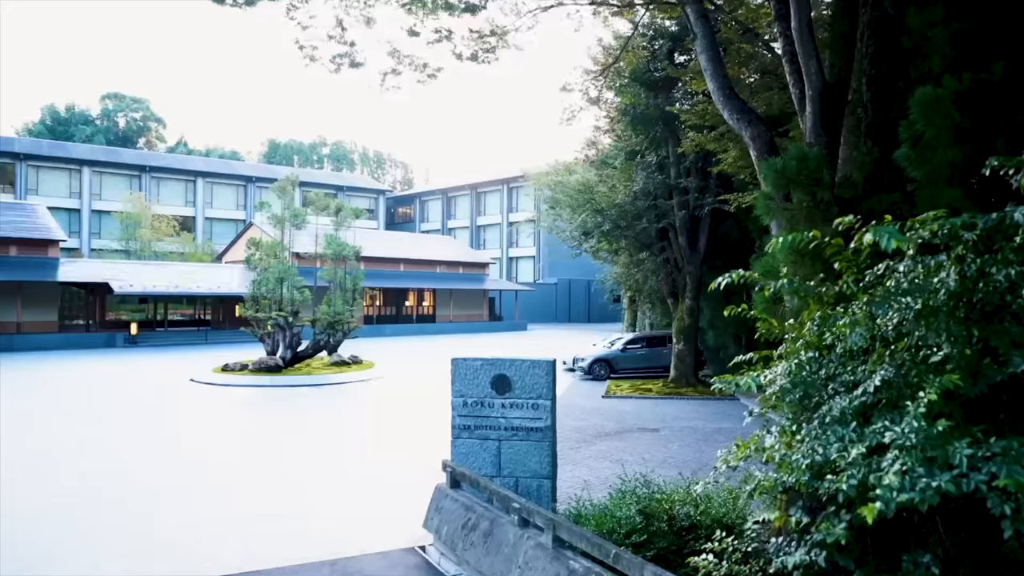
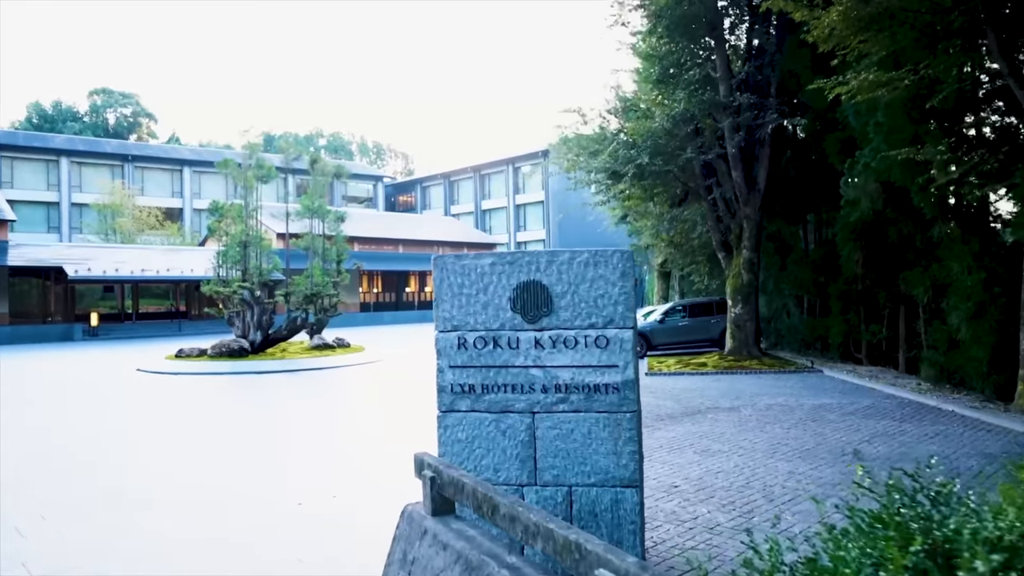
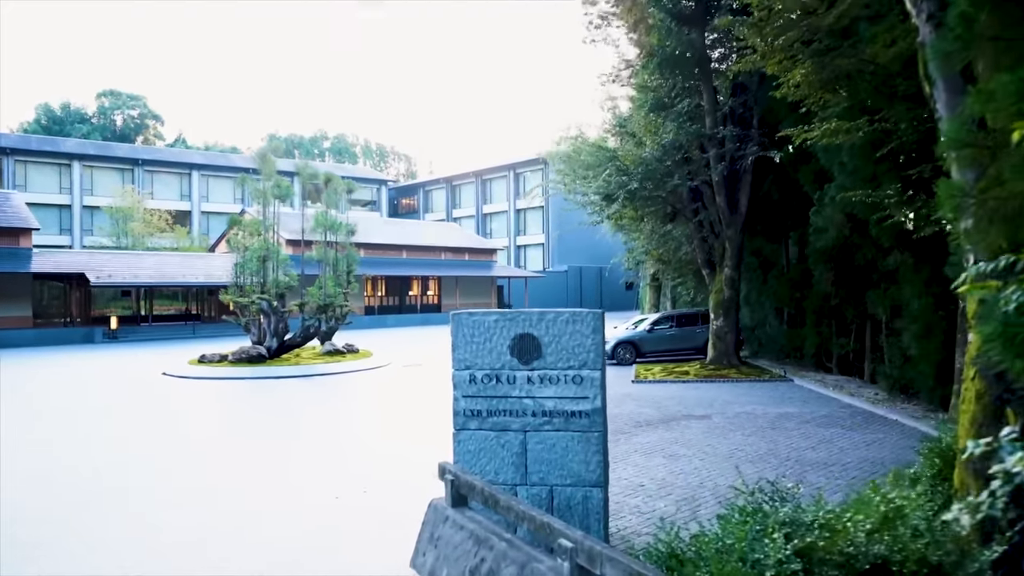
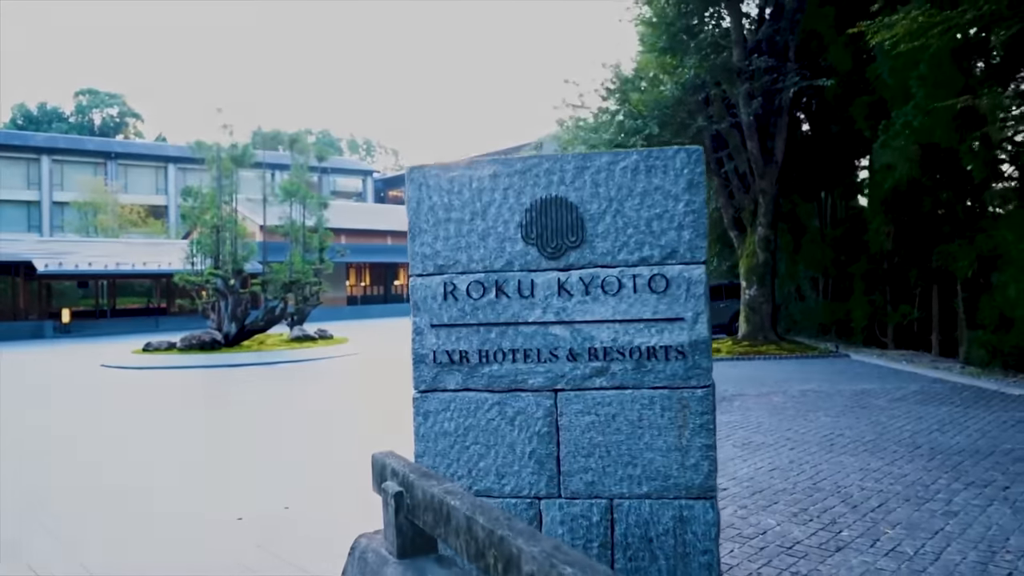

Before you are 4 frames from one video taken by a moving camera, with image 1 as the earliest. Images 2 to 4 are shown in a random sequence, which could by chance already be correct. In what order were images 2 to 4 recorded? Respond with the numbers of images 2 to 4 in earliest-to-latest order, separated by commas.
3, 2, 4
